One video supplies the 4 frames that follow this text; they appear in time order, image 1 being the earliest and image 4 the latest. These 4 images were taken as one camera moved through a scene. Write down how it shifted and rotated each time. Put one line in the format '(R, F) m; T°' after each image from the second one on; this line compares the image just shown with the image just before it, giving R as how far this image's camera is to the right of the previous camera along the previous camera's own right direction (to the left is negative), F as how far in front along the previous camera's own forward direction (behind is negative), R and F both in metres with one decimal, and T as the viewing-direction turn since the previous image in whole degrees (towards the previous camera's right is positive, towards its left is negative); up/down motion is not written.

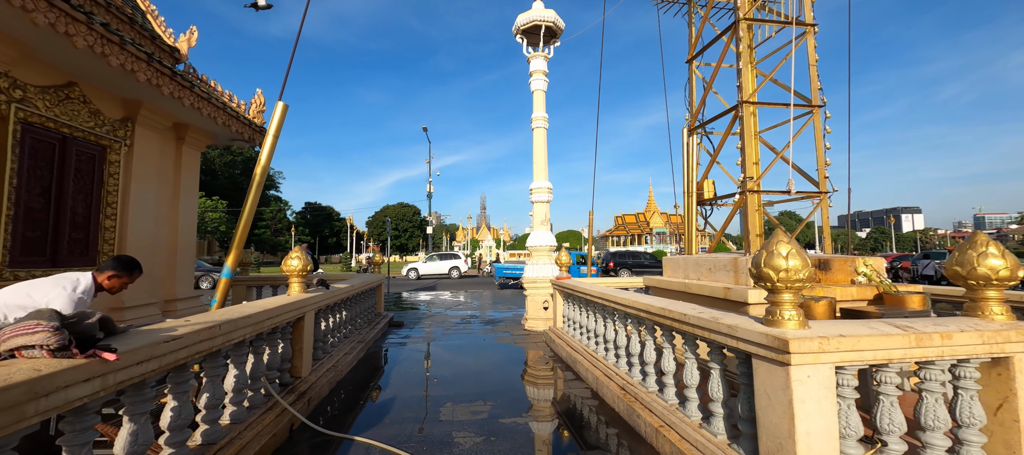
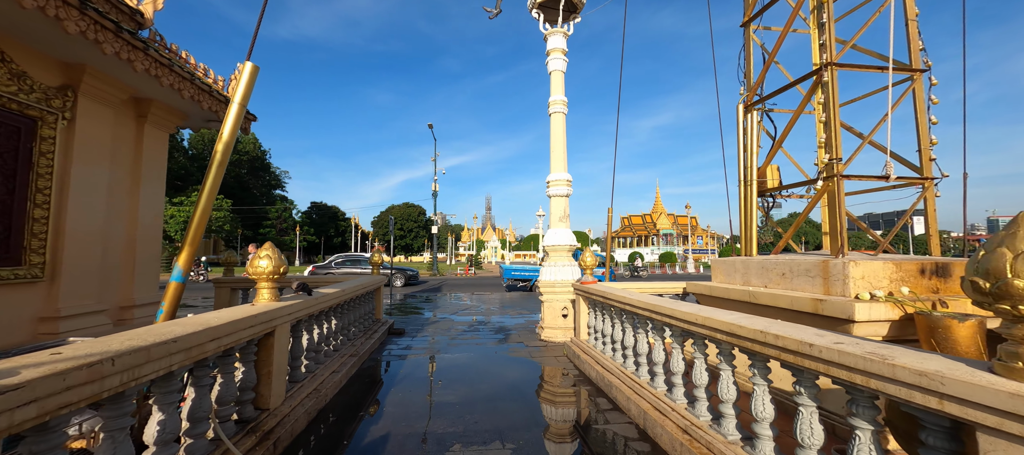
(-0.1, +0.7) m; -1°
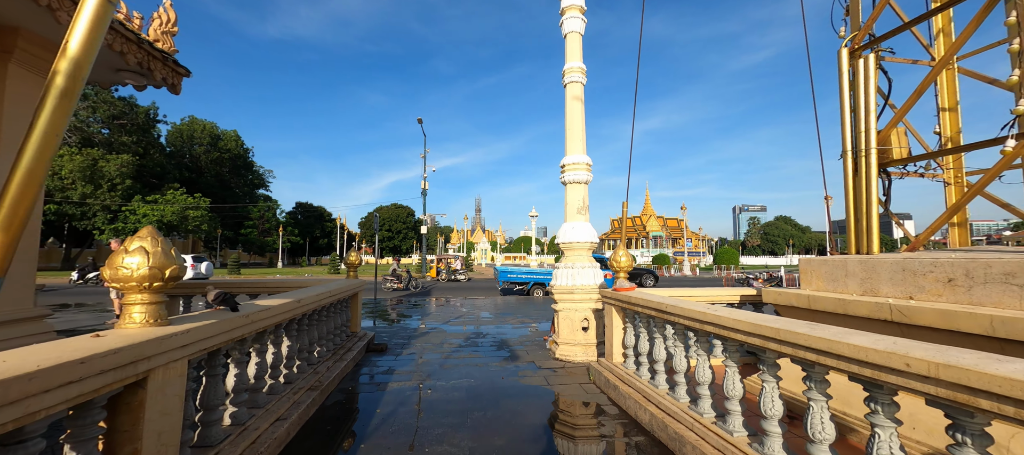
(-0.2, +1.0) m; +2°
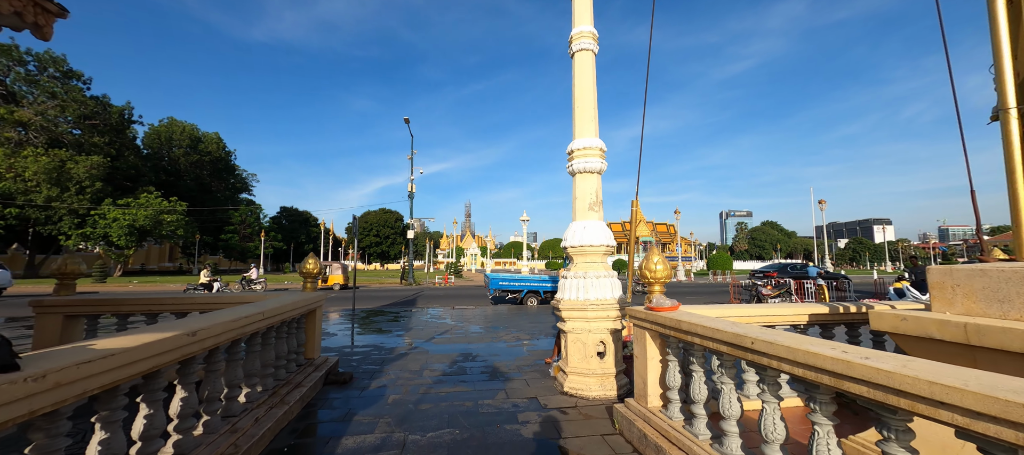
(-0.1, +0.9) m; +2°
